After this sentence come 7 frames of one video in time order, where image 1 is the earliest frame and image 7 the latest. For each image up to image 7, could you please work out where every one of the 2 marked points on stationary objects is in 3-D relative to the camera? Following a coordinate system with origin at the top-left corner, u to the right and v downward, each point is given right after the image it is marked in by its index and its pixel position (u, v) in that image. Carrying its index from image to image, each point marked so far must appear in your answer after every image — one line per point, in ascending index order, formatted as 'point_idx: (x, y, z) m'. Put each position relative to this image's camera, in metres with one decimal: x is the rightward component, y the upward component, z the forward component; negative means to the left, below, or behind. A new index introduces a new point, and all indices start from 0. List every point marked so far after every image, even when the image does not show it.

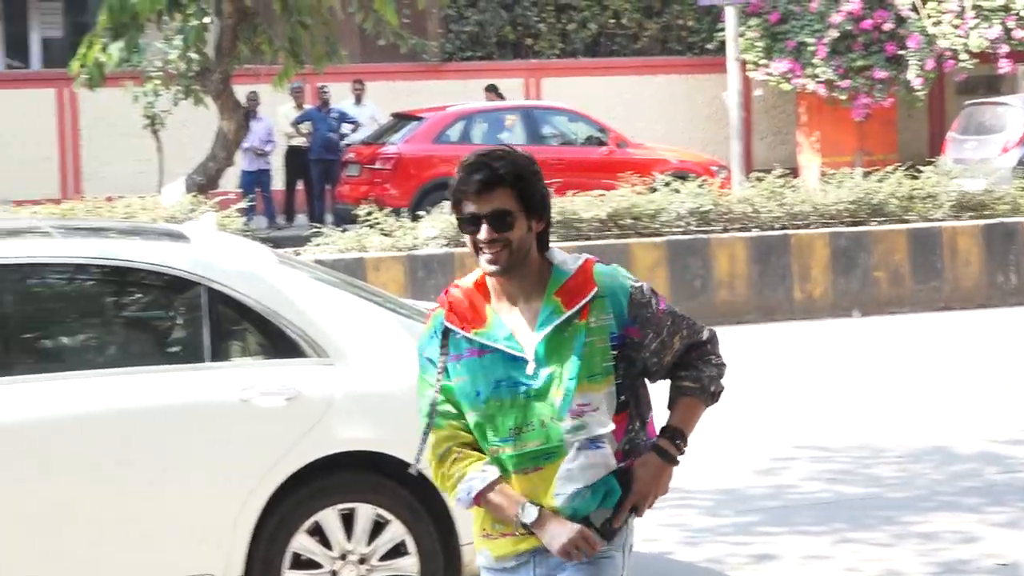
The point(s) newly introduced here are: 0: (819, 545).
0: (+1.2, -1.0, +5.3) m
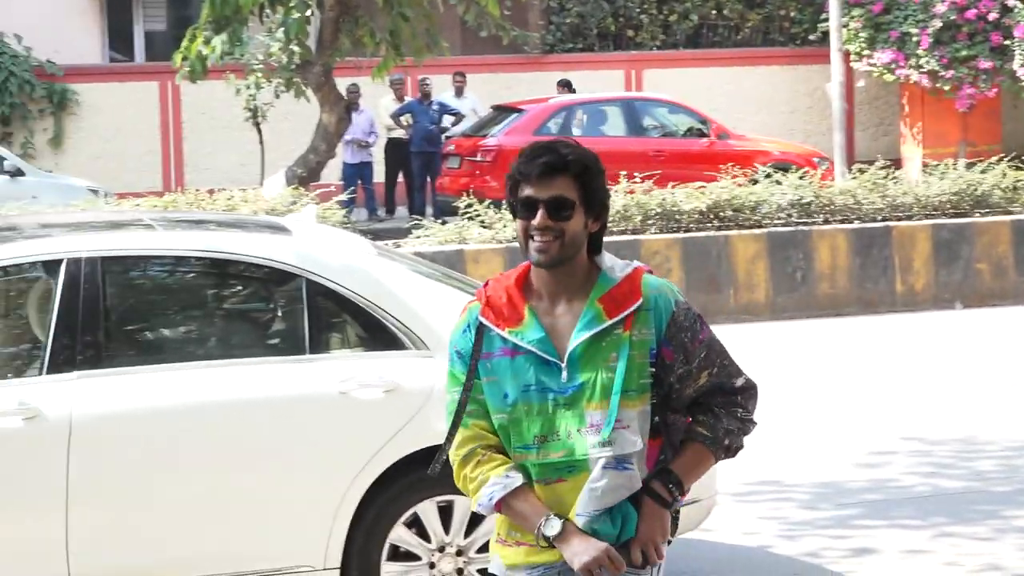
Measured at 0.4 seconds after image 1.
0: (+1.5, -0.9, +5.3) m
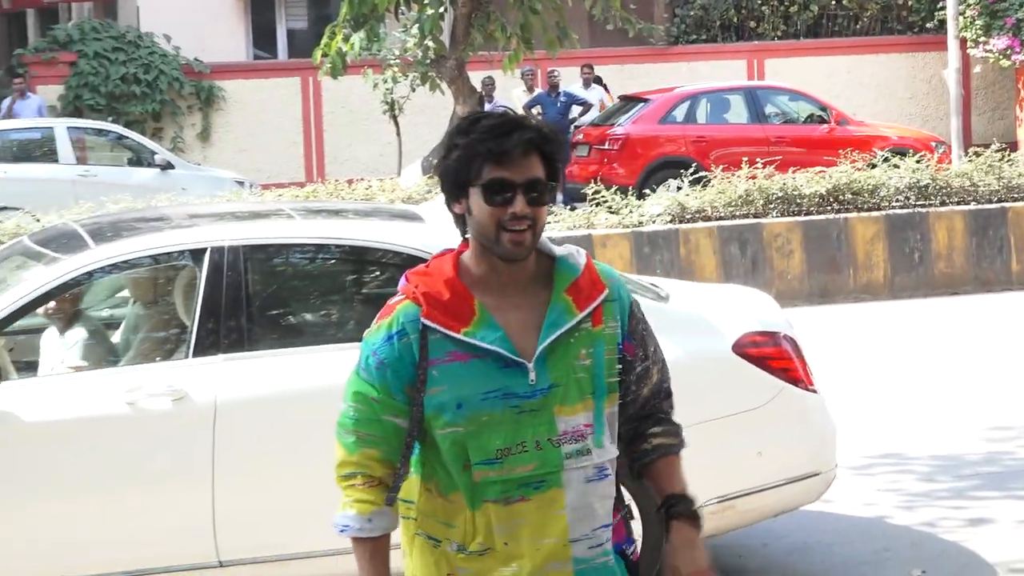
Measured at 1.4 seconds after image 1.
0: (+2.0, -0.9, +5.4) m
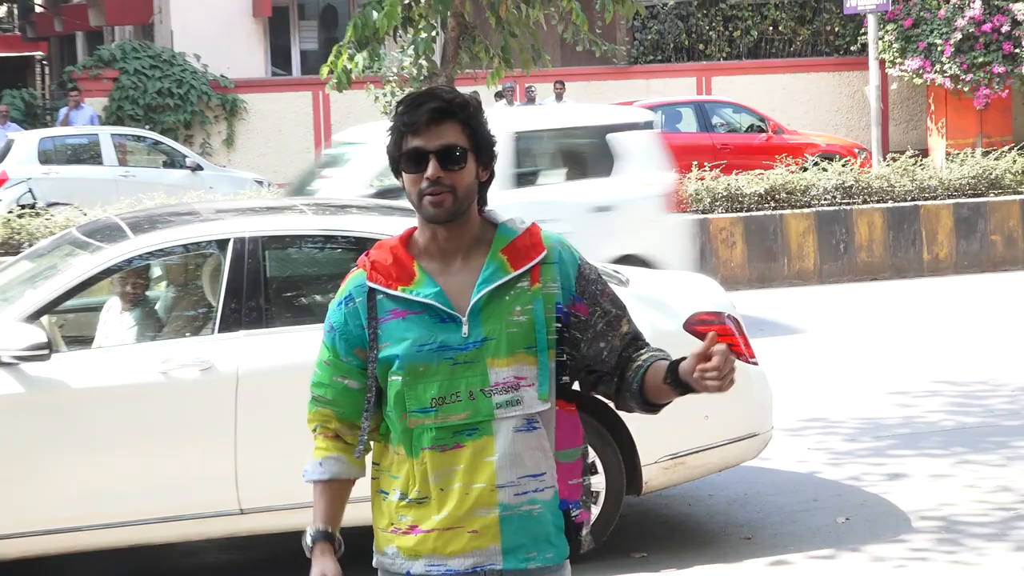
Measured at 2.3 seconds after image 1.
0: (+1.9, -0.8, +6.2) m
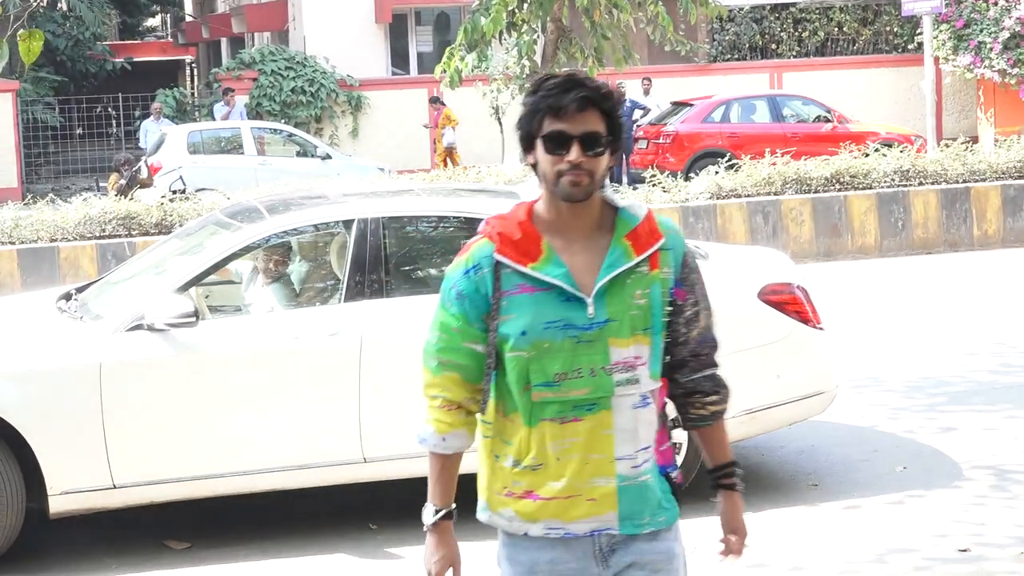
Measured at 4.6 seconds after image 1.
0: (+2.4, -0.7, +6.8) m
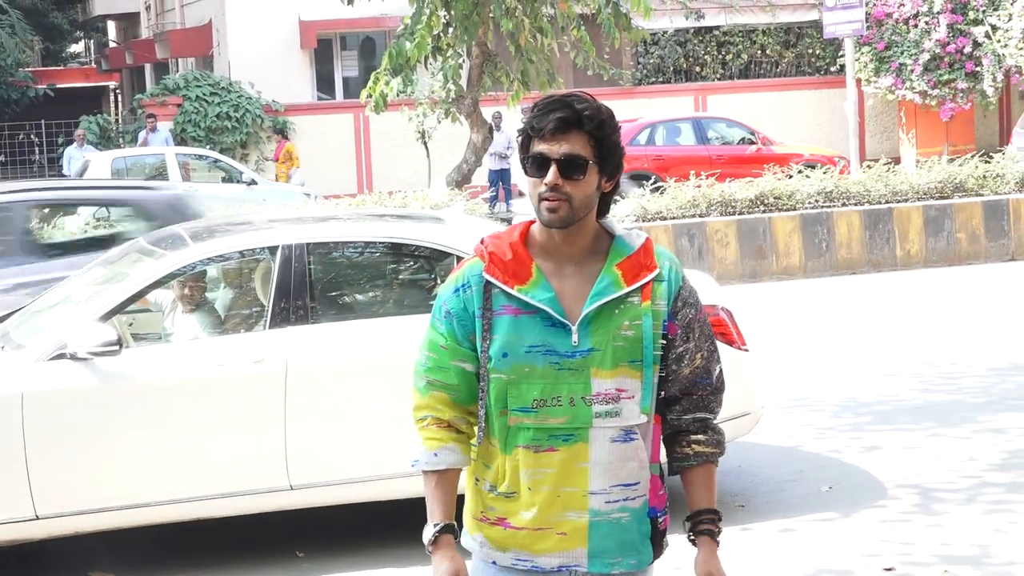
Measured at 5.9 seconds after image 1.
0: (+2.1, -0.8, +6.9) m
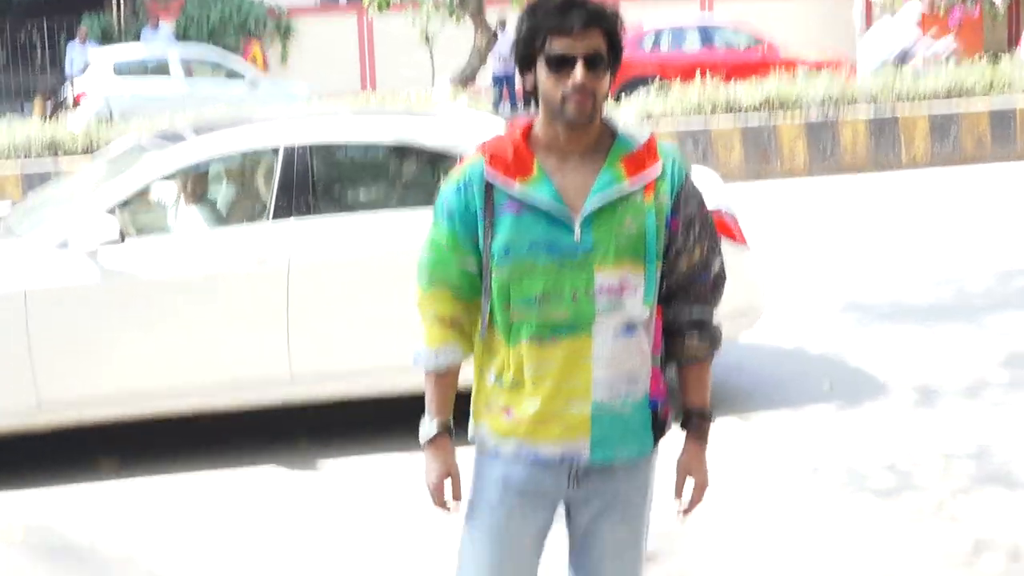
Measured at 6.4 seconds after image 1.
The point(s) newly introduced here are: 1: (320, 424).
0: (+2.1, -0.4, +6.8) m
1: (-1.0, -0.7, +6.6) m
